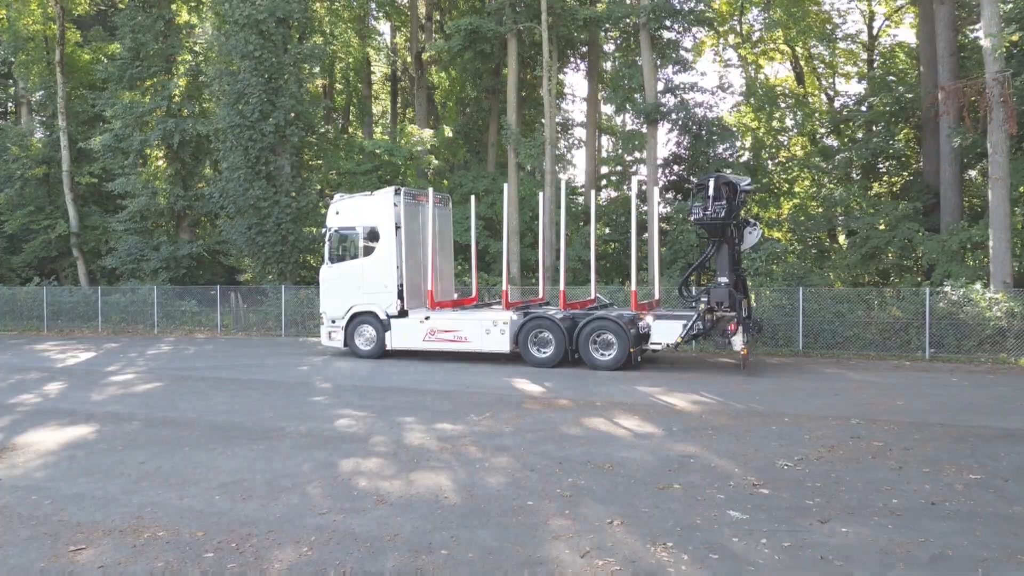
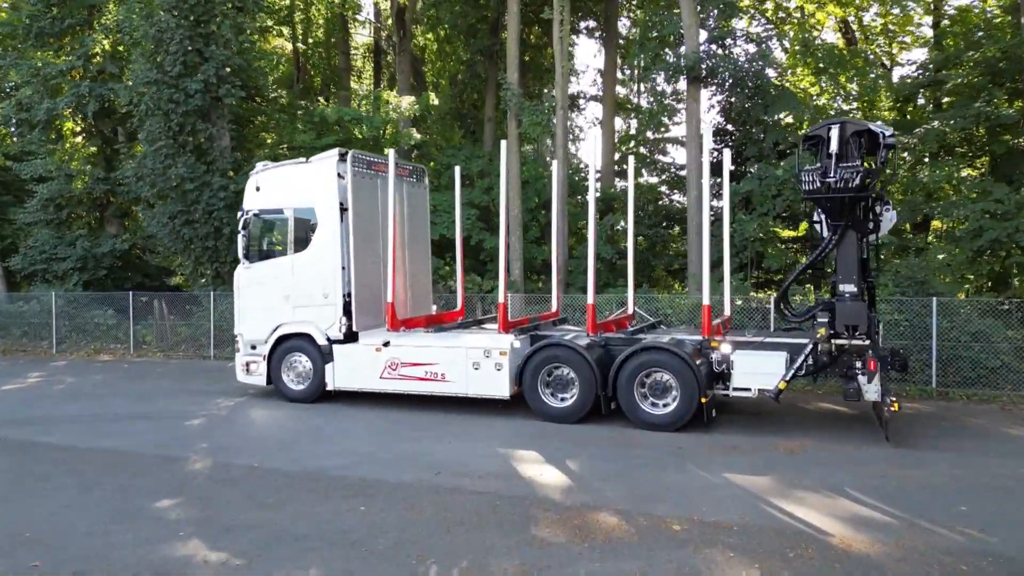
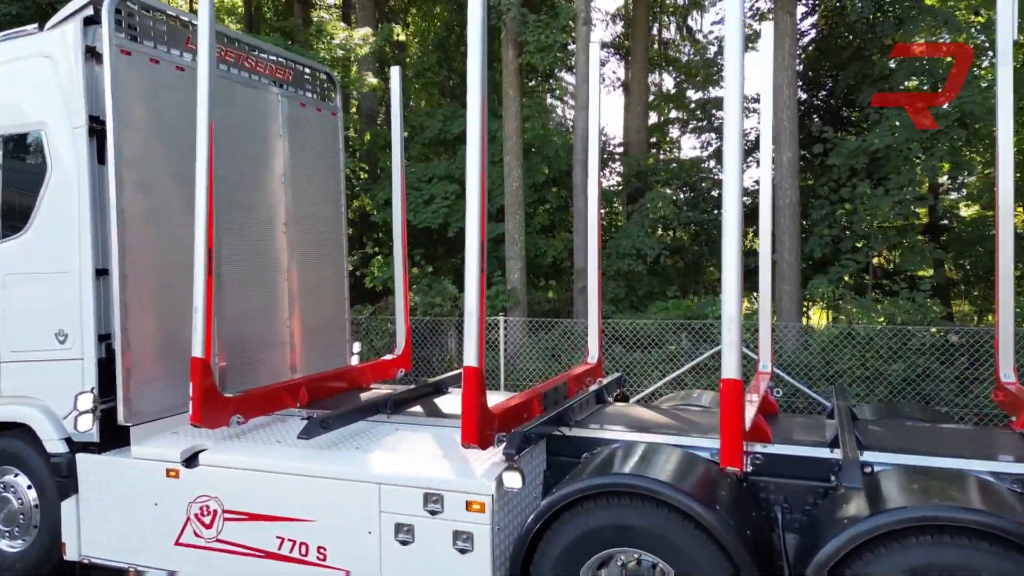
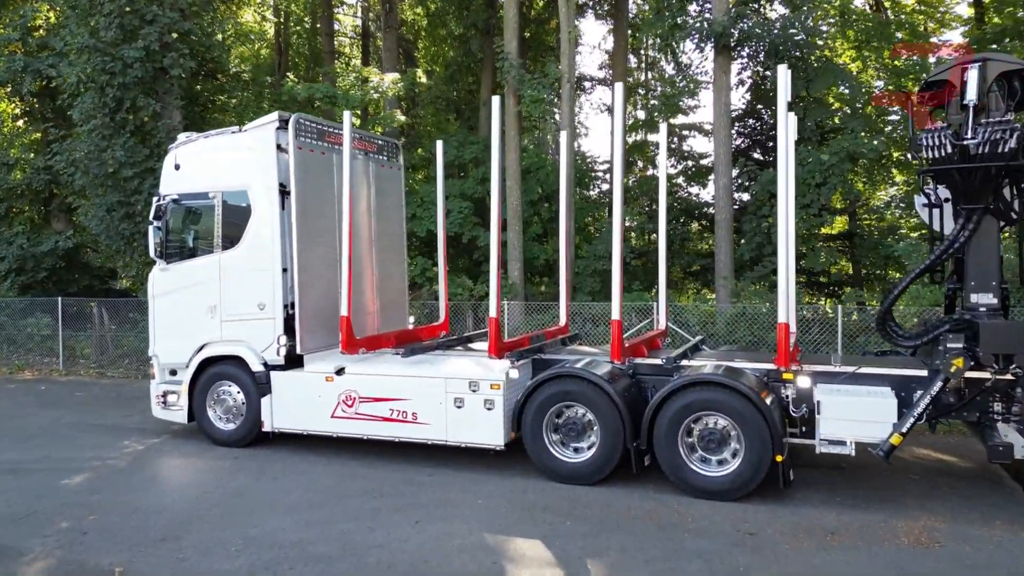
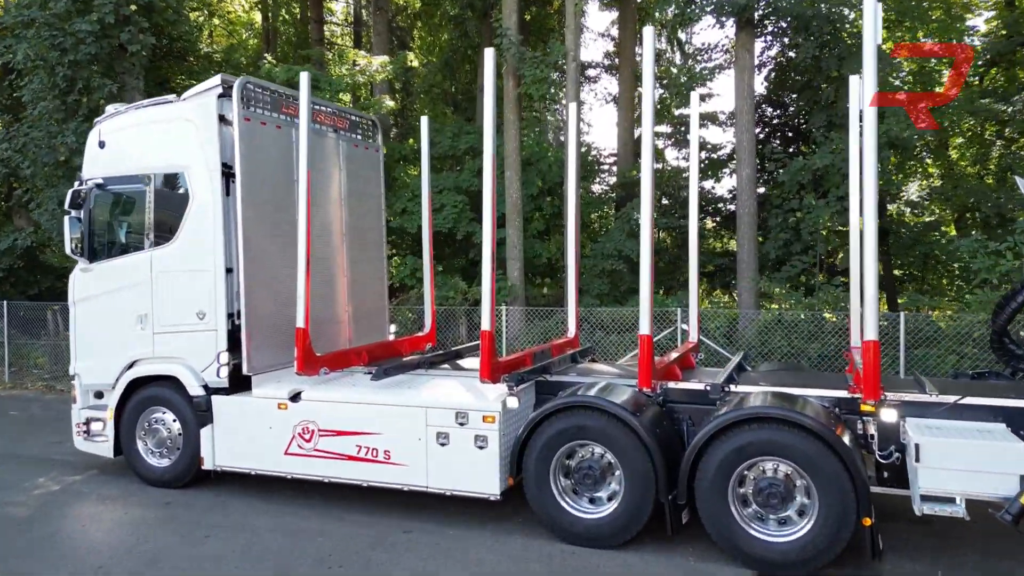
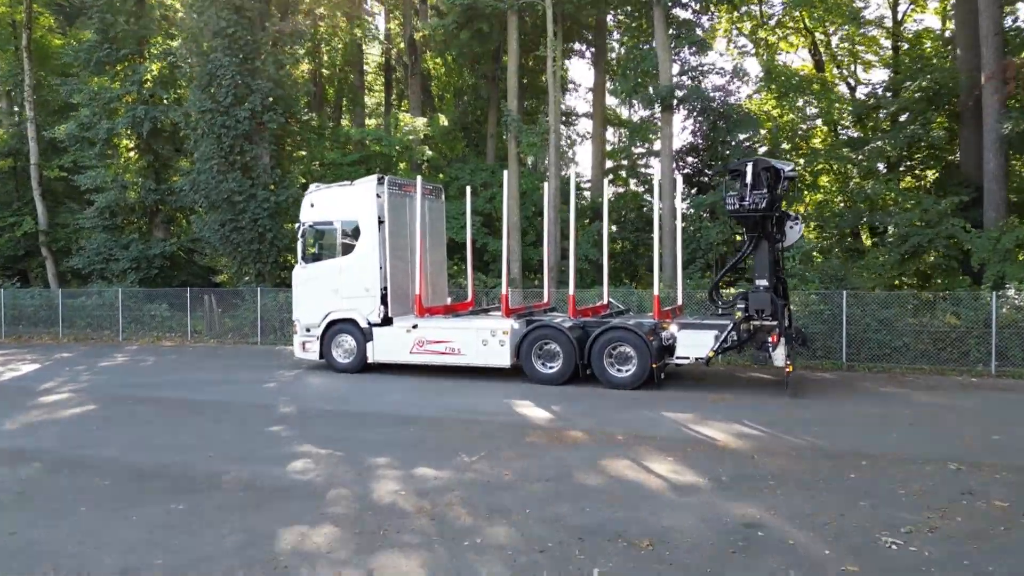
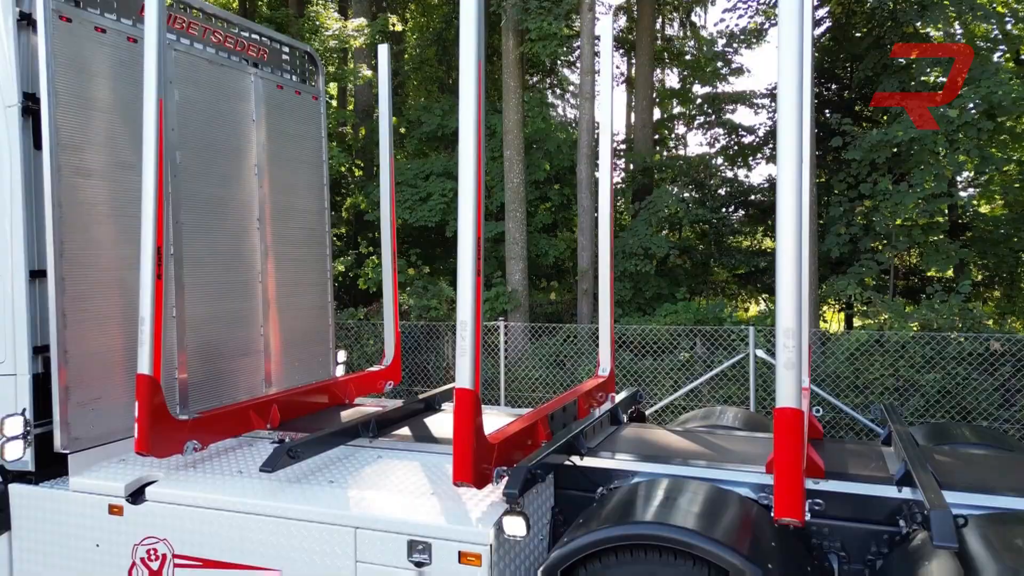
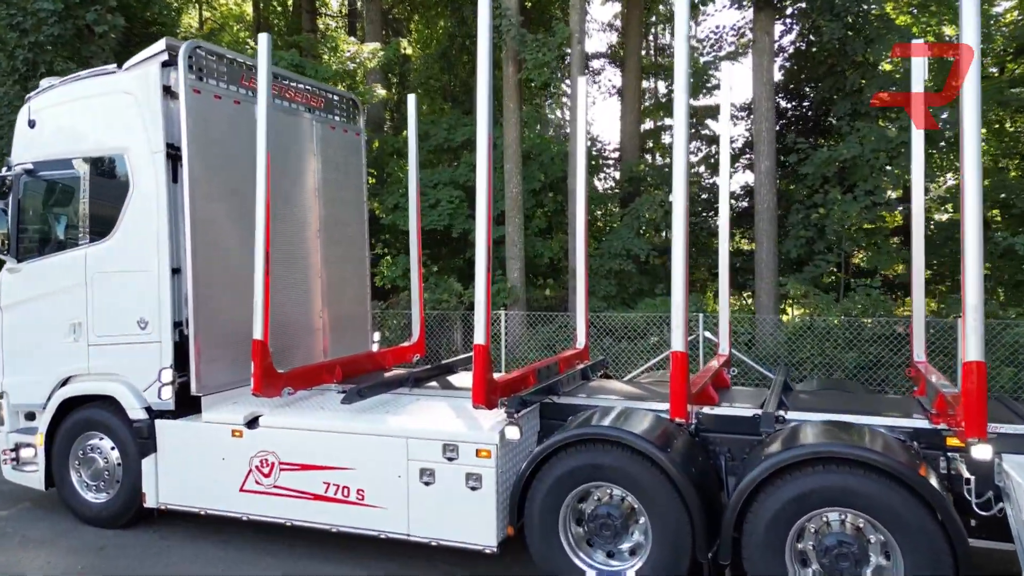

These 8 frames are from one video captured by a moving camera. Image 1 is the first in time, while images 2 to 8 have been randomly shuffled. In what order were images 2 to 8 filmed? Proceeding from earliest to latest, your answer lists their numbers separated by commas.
6, 2, 4, 5, 8, 3, 7
